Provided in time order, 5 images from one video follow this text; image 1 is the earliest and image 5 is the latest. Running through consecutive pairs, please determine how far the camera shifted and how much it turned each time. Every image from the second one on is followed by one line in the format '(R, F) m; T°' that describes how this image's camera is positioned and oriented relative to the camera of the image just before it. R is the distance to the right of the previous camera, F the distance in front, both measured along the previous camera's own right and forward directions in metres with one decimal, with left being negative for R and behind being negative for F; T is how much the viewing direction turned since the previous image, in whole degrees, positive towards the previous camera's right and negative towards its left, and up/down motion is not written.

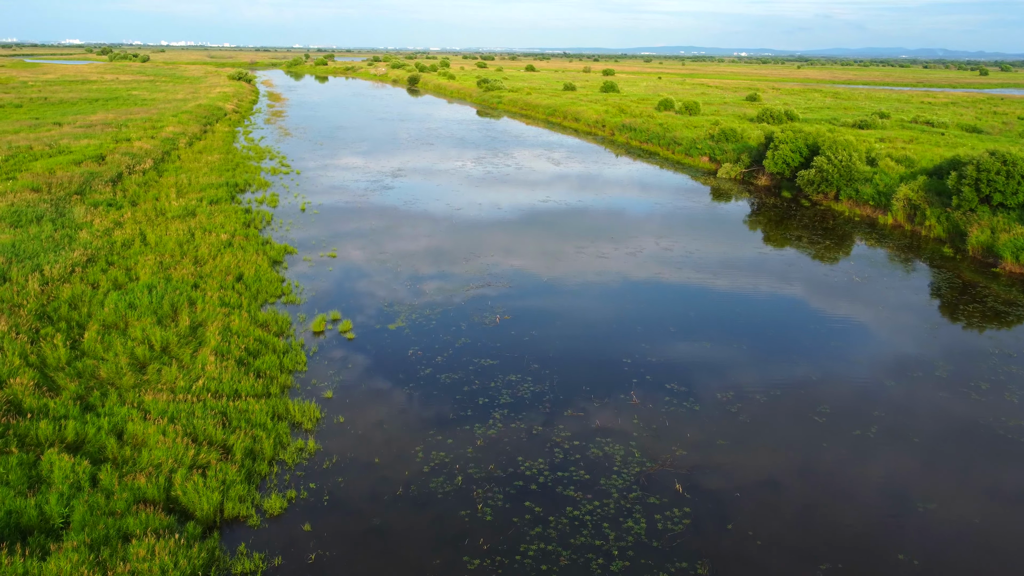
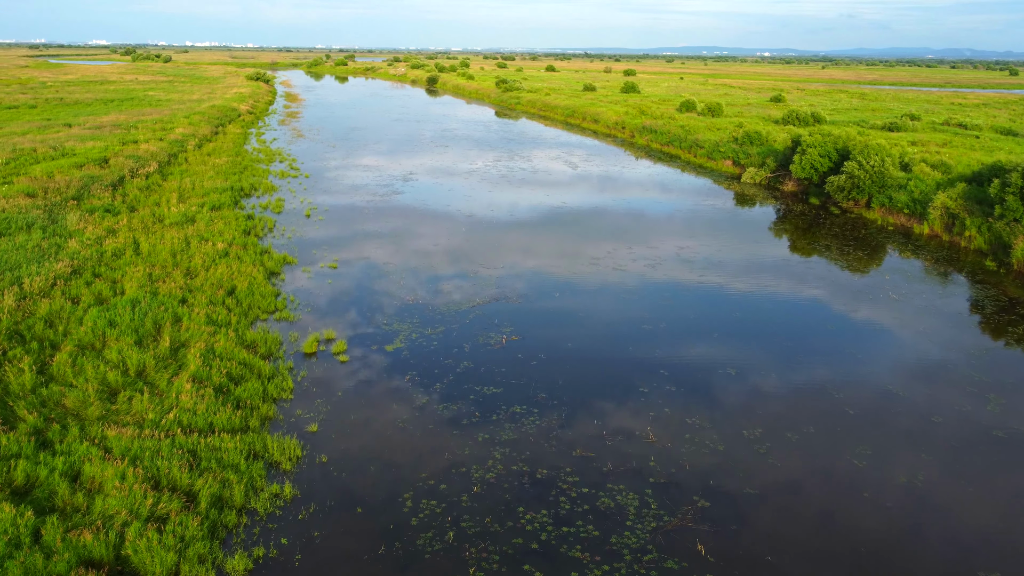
(+0.2, +1.0) m; -2°
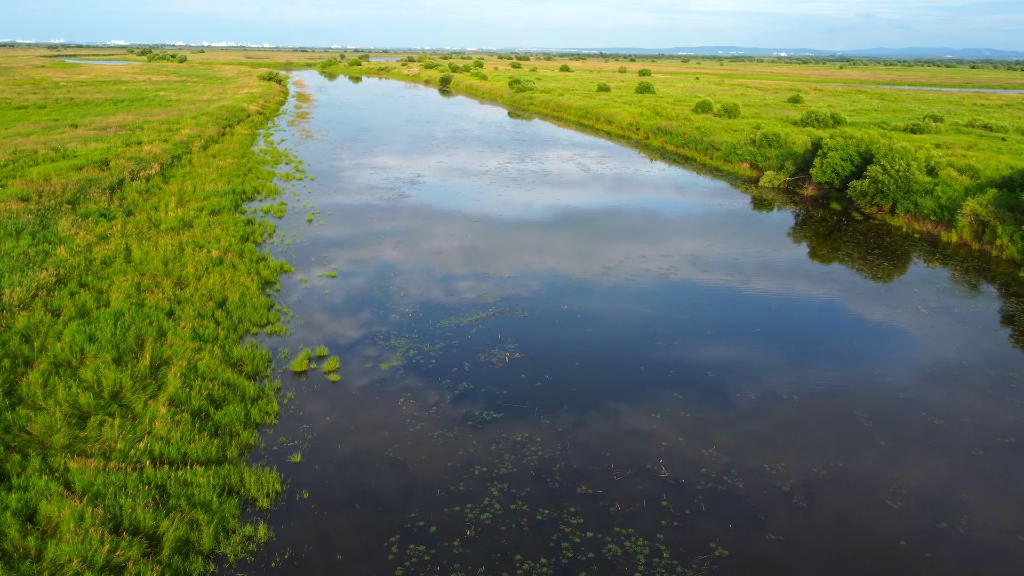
(+0.2, +0.8) m; -1°
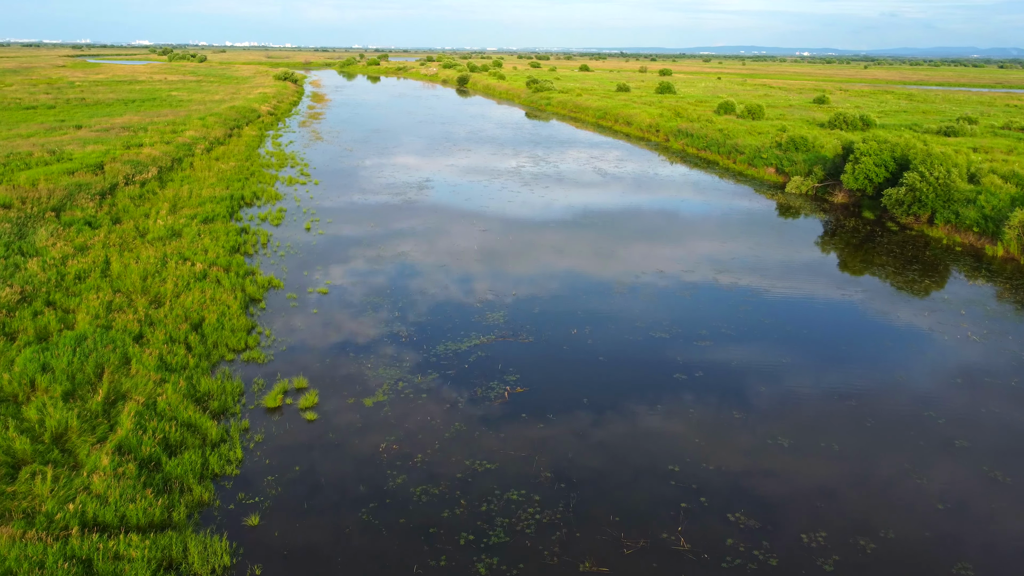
(+0.3, +1.2) m; -2°
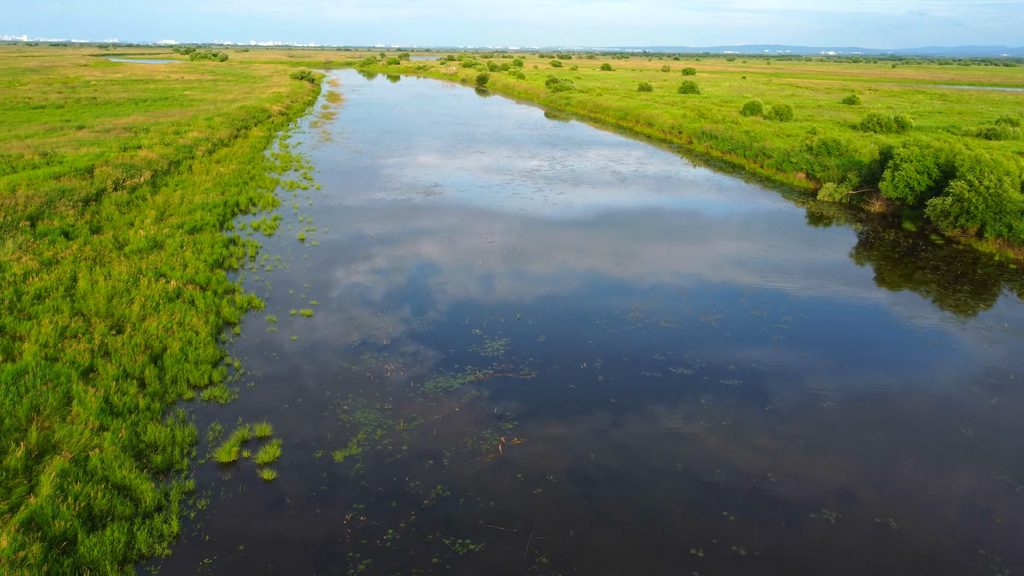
(+0.3, +1.5) m; -2°
